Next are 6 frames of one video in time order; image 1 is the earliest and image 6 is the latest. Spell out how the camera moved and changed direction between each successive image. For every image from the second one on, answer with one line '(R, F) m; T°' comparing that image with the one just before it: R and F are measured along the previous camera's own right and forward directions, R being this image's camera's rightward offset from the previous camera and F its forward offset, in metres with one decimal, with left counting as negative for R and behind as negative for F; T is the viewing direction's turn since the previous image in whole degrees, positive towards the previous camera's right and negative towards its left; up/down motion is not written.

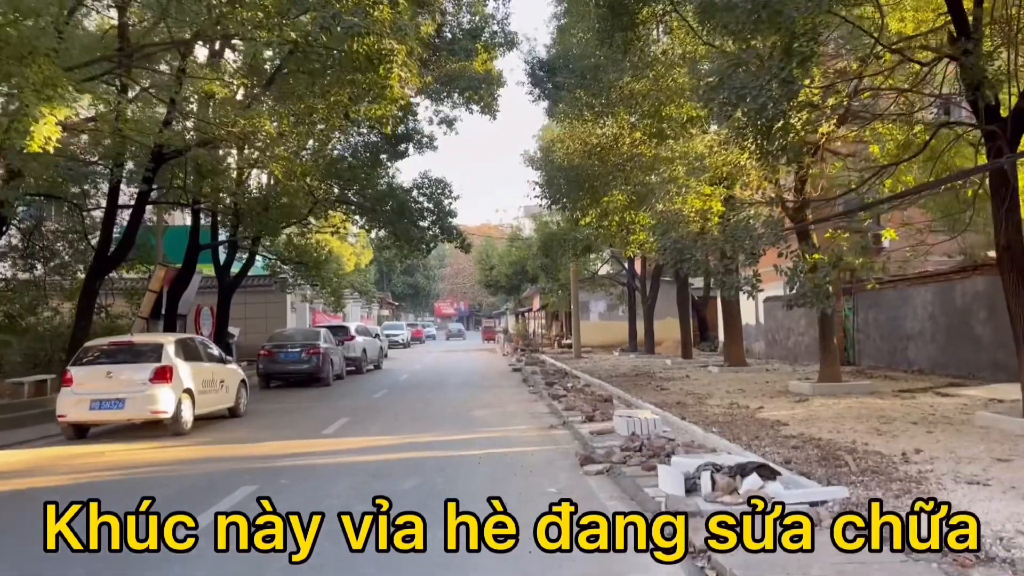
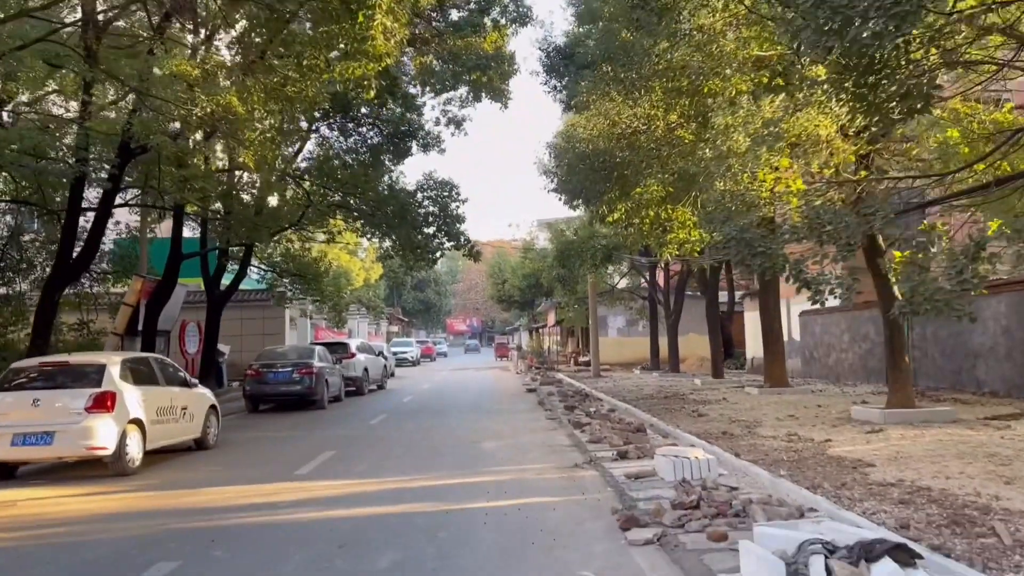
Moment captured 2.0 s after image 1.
(0.0, +2.4) m; -1°
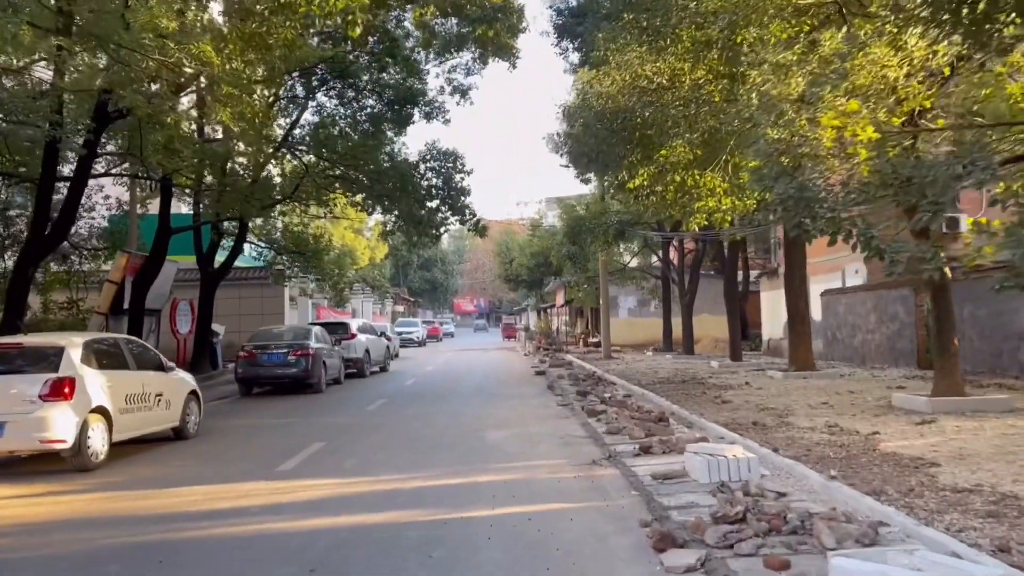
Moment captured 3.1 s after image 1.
(0.0, +1.3) m; -1°
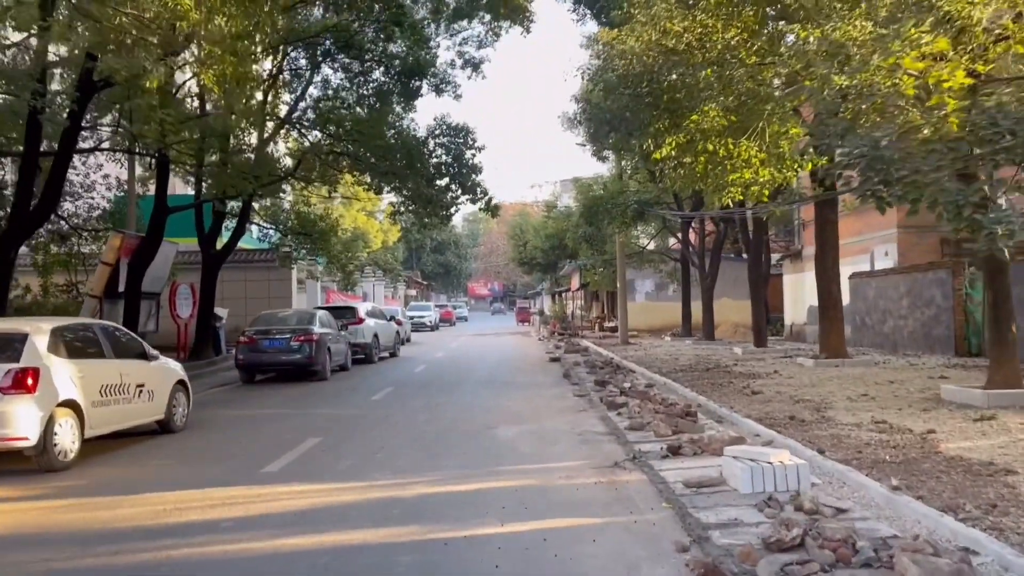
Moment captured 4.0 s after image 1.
(0.0, +1.1) m; -1°
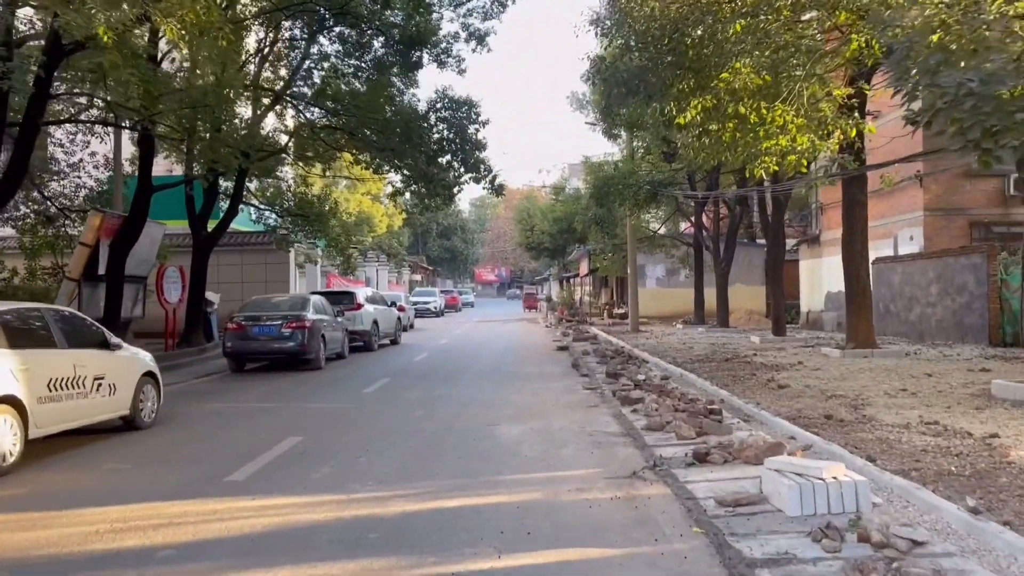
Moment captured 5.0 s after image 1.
(0.0, +1.2) m; -1°
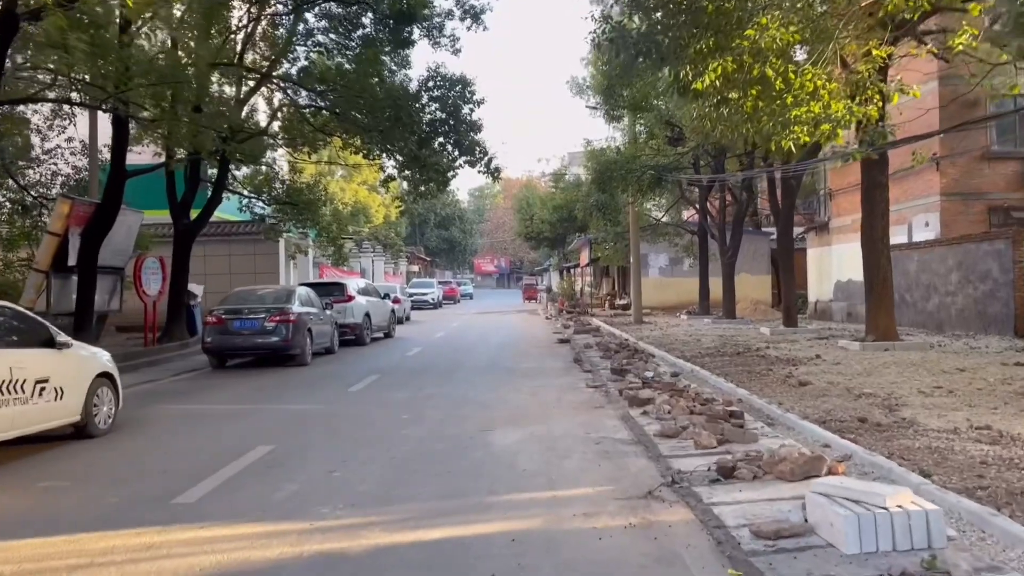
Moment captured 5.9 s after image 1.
(0.0, +1.1) m; 0°
